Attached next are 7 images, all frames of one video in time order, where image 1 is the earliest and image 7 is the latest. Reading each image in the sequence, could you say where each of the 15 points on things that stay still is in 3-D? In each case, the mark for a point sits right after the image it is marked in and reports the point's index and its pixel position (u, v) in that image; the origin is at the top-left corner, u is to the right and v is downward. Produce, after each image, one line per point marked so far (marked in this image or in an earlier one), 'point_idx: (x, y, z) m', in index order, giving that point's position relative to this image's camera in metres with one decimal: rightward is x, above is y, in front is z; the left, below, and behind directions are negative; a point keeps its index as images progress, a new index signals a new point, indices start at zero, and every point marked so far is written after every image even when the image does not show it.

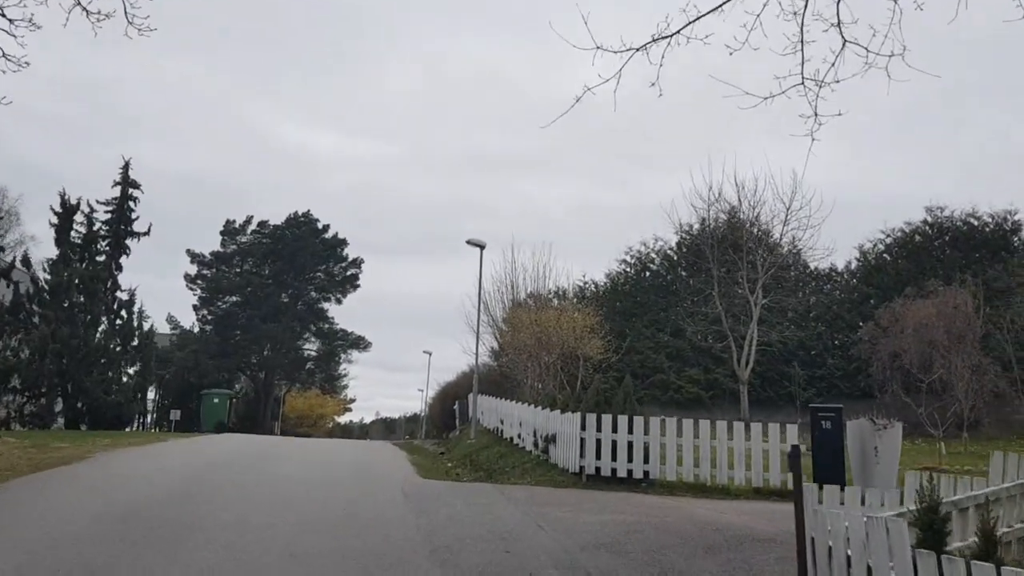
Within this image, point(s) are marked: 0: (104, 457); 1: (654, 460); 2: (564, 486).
0: (-8.4, -3.4, +18.8) m
1: (+2.4, -2.9, +15.3) m
2: (+0.9, -3.3, +15.3) m
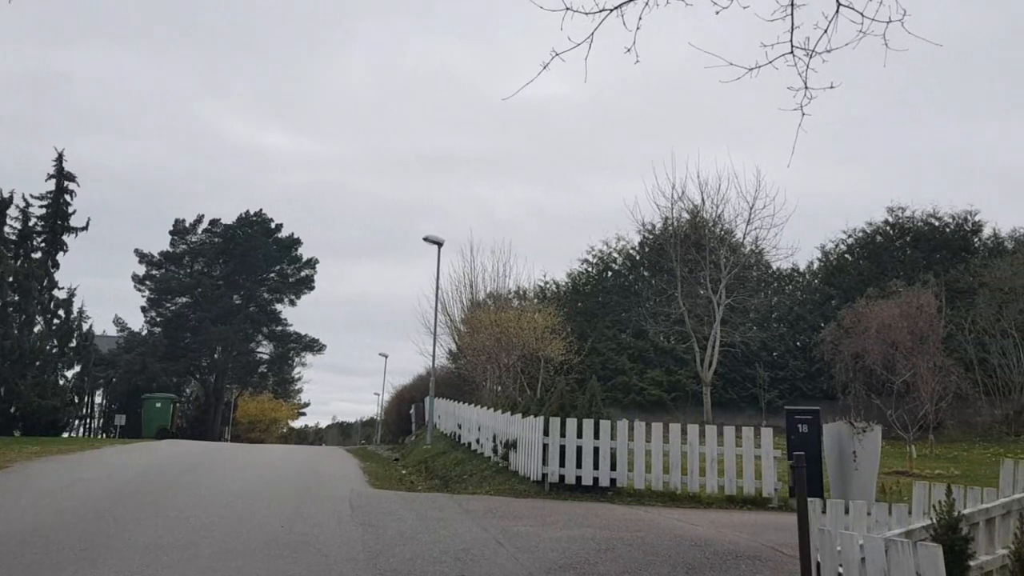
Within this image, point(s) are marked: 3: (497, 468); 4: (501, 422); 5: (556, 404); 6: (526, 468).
0: (-9.2, -3.3, +17.4) m
1: (+1.7, -2.8, +14.3) m
2: (+0.2, -3.3, +14.3) m
3: (-0.3, -3.5, +17.7) m
4: (-0.2, -2.7, +18.4) m
5: (+0.7, -2.0, +15.3) m
6: (+0.2, -3.1, +15.5) m
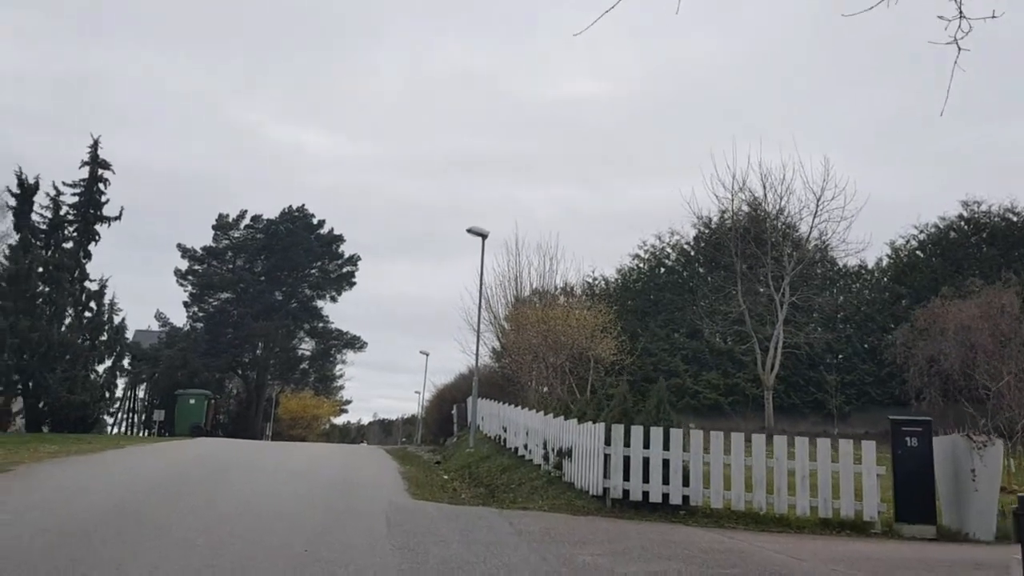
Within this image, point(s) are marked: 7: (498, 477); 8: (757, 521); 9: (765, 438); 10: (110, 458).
0: (-8.3, -3.1, +16.0) m
1: (+2.5, -2.7, +12.5) m
2: (+1.0, -3.1, +12.5) m
3: (+0.6, -3.3, +15.9) m
4: (+0.8, -2.5, +16.7) m
5: (+1.6, -1.8, +13.4) m
6: (+1.1, -2.9, +13.7) m
7: (-0.3, -3.9, +18.8) m
8: (+3.3, -3.1, +12.2) m
9: (+3.5, -2.1, +12.4) m
10: (-8.2, -3.4, +18.4) m
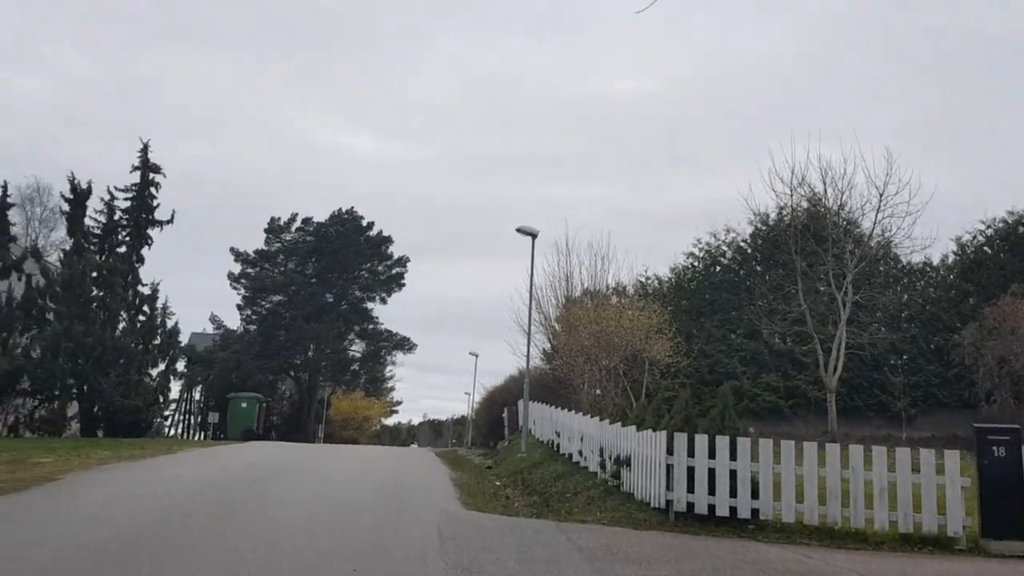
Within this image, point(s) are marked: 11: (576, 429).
0: (-7.3, -3.2, +15.8) m
1: (+3.3, -2.7, +11.7) m
2: (+1.7, -3.1, +11.9) m
3: (+1.6, -3.4, +15.3) m
4: (+1.7, -2.6, +16.0) m
5: (+2.3, -1.8, +12.8) m
6: (+1.9, -2.9, +13.1) m
7: (+0.8, -4.0, +18.2) m
8: (+4.0, -3.1, +11.4) m
9: (+4.2, -2.1, +11.7) m
10: (-7.1, -3.5, +18.2) m
11: (+1.4, -3.1, +20.0) m
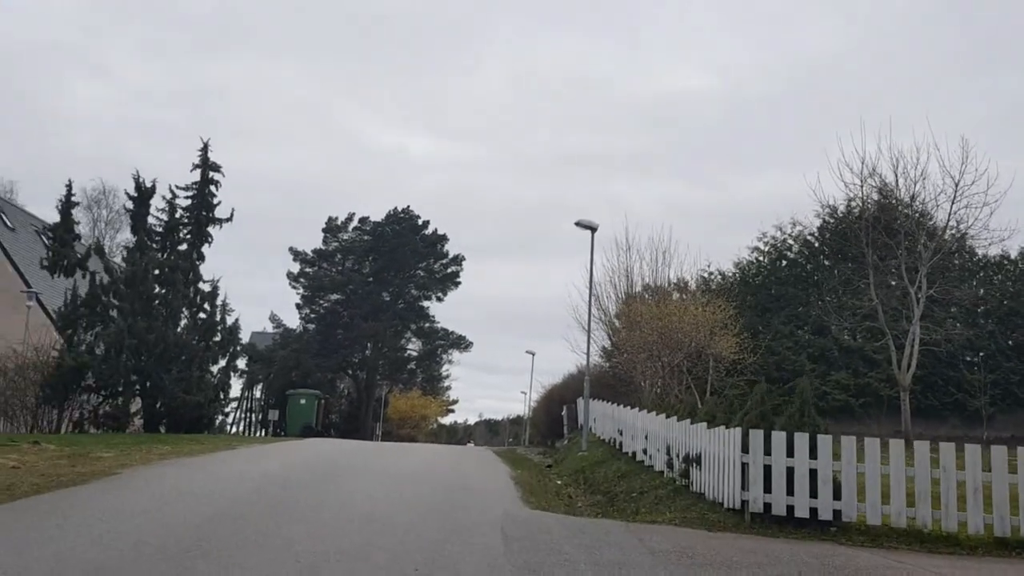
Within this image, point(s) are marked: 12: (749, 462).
0: (-6.2, -3.1, +15.8) m
1: (+4.1, -2.5, +11.0) m
2: (+2.6, -3.0, +11.2) m
3: (+2.6, -3.2, +14.6) m
4: (+2.8, -2.4, +15.4) m
5: (+3.2, -1.7, +12.1) m
6: (+2.8, -2.8, +12.4) m
7: (+2.0, -3.8, +17.7) m
8: (+4.8, -3.0, +10.6) m
9: (+5.0, -1.9, +10.9) m
10: (-5.9, -3.4, +18.1) m
11: (+2.7, -2.9, +19.4) m
12: (+3.0, -2.2, +11.6) m
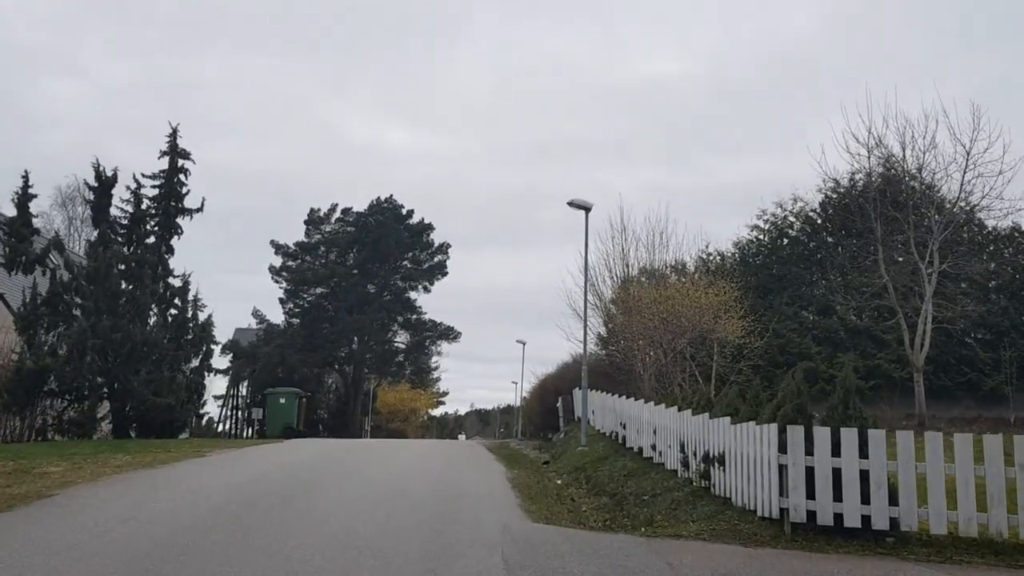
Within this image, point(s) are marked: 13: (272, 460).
0: (-6.3, -3.0, +14.0) m
1: (+4.1, -2.2, +9.4) m
2: (+2.6, -2.7, +9.6) m
3: (+2.6, -2.9, +13.0) m
4: (+2.8, -2.1, +13.8) m
5: (+3.2, -1.4, +10.5) m
6: (+2.8, -2.5, +10.8) m
7: (+2.0, -3.5, +16.1) m
8: (+4.8, -2.6, +9.0) m
9: (+5.0, -1.6, +9.3) m
10: (-5.9, -3.3, +16.4) m
11: (+2.6, -2.6, +17.8) m
12: (+3.0, -1.9, +10.0) m
13: (-5.3, -3.8, +19.9) m
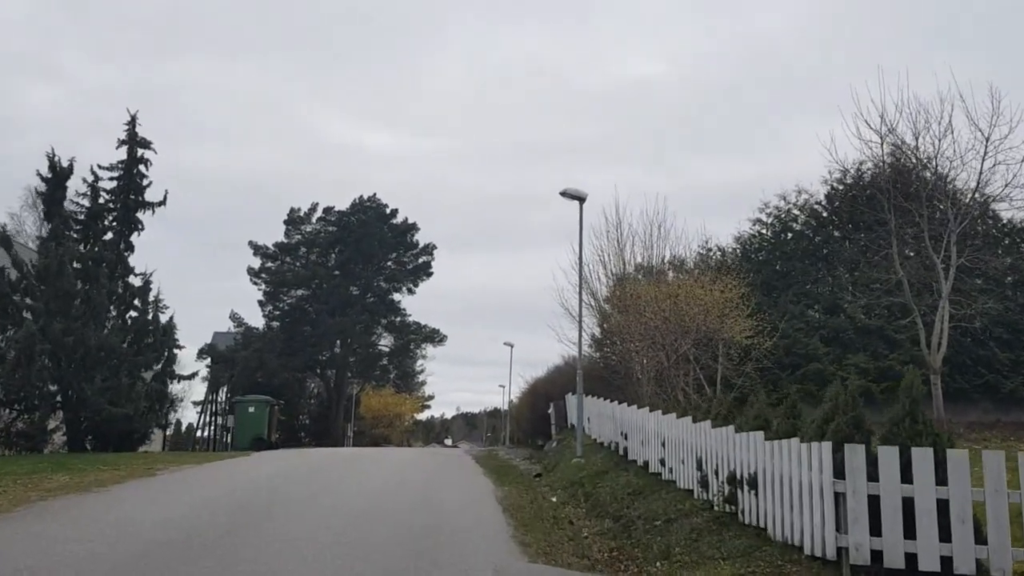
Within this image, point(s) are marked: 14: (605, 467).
0: (-6.4, -2.9, +11.9) m
1: (+4.0, -2.1, +7.5) m
2: (+2.5, -2.6, +7.7) m
3: (+2.5, -2.8, +11.1) m
4: (+2.6, -2.0, +11.8) m
5: (+3.1, -1.2, +8.5) m
6: (+2.7, -2.4, +8.9) m
7: (+1.8, -3.4, +14.1) m
8: (+4.8, -2.5, +7.1) m
9: (+4.9, -1.4, +7.4) m
10: (-6.1, -3.2, +14.3) m
11: (+2.5, -2.5, +15.8) m
12: (+3.0, -1.8, +8.1) m
13: (-5.5, -3.7, +17.9) m
14: (+1.9, -3.6, +18.2) m
